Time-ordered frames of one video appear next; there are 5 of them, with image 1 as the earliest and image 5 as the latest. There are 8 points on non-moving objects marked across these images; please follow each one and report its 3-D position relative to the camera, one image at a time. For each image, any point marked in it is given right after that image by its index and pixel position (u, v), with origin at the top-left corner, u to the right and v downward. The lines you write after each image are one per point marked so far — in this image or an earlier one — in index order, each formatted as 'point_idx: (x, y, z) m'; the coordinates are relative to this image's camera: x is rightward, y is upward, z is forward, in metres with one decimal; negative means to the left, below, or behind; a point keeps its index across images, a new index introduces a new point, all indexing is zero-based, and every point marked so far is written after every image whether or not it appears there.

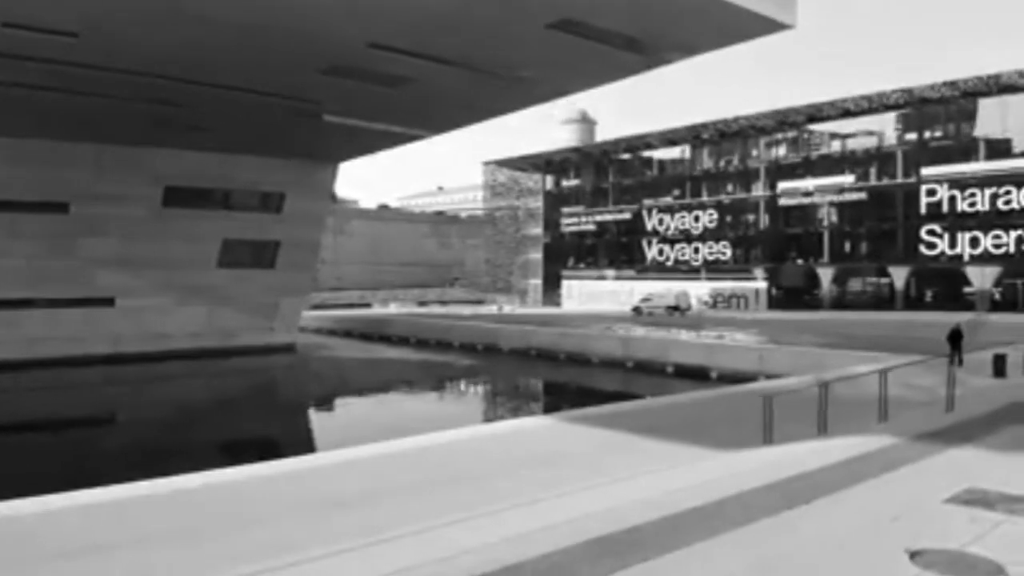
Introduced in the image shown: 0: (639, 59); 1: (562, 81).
0: (+2.7, +4.7, +17.4) m
1: (+1.1, +4.7, +19.0) m
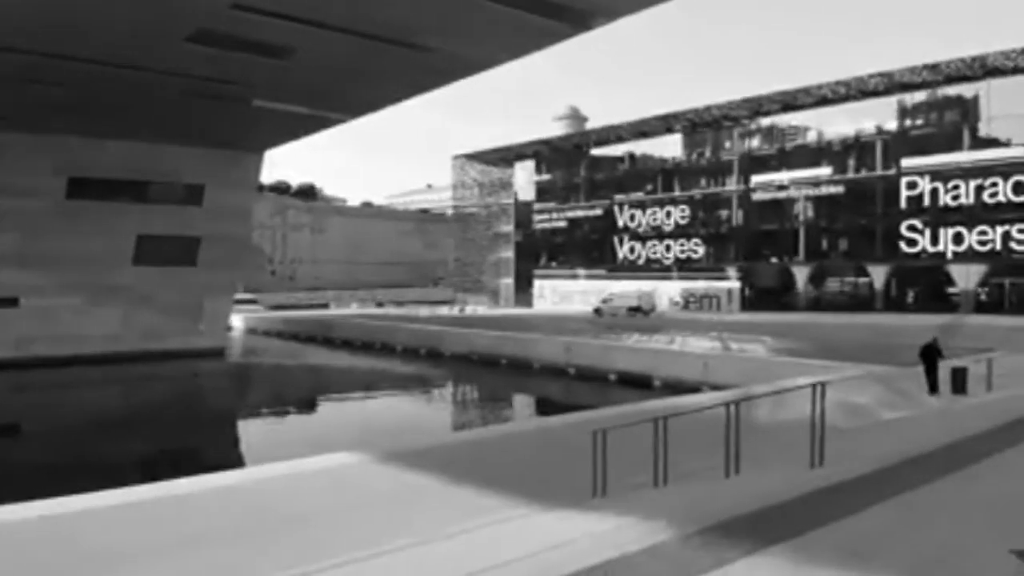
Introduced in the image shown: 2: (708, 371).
0: (+0.7, +4.7, +15.1) m
1: (-0.8, +4.7, +16.7) m
2: (+4.6, -1.9, +19.3) m
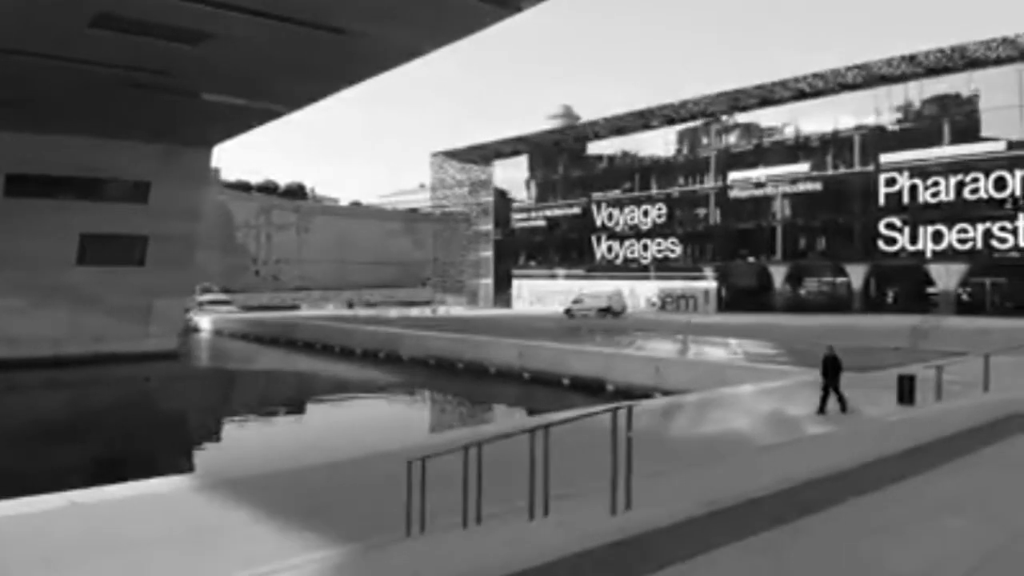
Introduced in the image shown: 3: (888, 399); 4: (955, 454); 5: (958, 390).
0: (-0.6, +4.7, +14.1) m
1: (-2.1, +4.7, +15.6) m
2: (+3.3, -1.9, +18.3) m
3: (+5.4, -1.6, +12.1) m
4: (+4.8, -1.9, +9.1) m
5: (+6.6, -1.5, +12.4) m
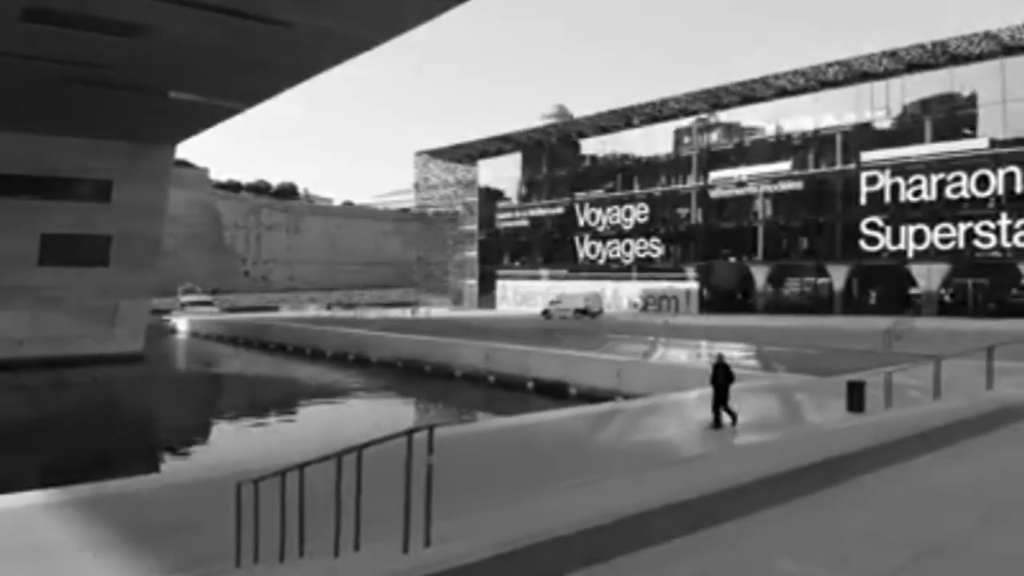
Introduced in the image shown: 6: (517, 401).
0: (-1.5, +4.6, +13.6) m
1: (-3.0, +4.7, +15.1) m
2: (+2.4, -2.0, +17.7) m
3: (+4.5, -1.6, +11.6) m
4: (+3.8, -1.9, +8.6) m
5: (+5.7, -1.6, +11.8) m
6: (+0.1, -2.7, +19.9) m
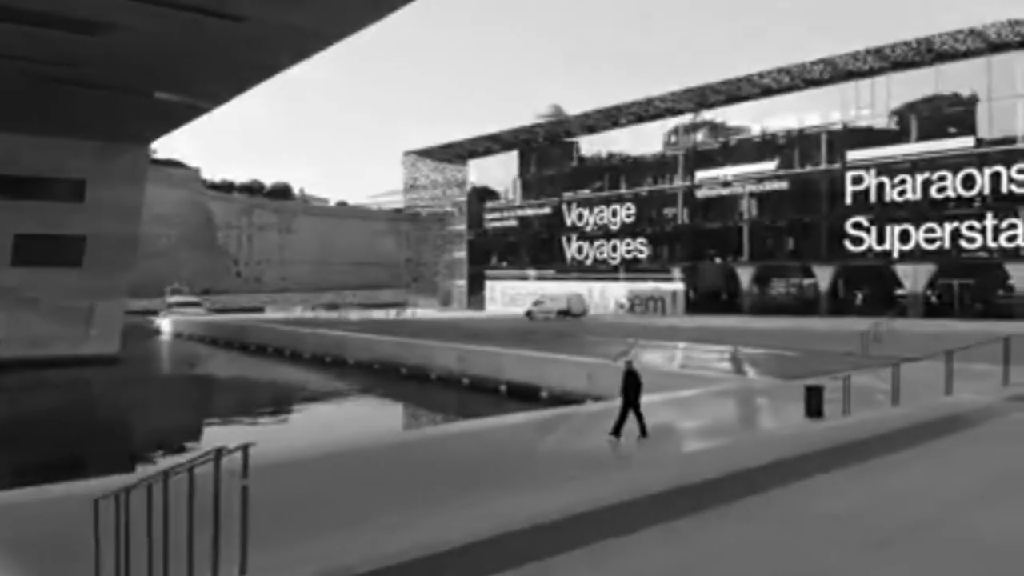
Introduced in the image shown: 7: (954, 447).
0: (-2.2, +4.6, +13.3) m
1: (-3.7, +4.7, +14.8) m
2: (+1.7, -2.0, +17.4) m
3: (+3.9, -1.7, +11.2) m
4: (+3.2, -1.9, +8.3) m
5: (+5.0, -1.6, +11.5) m
6: (-0.5, -2.7, +19.6) m
7: (+5.0, -1.8, +9.4) m
